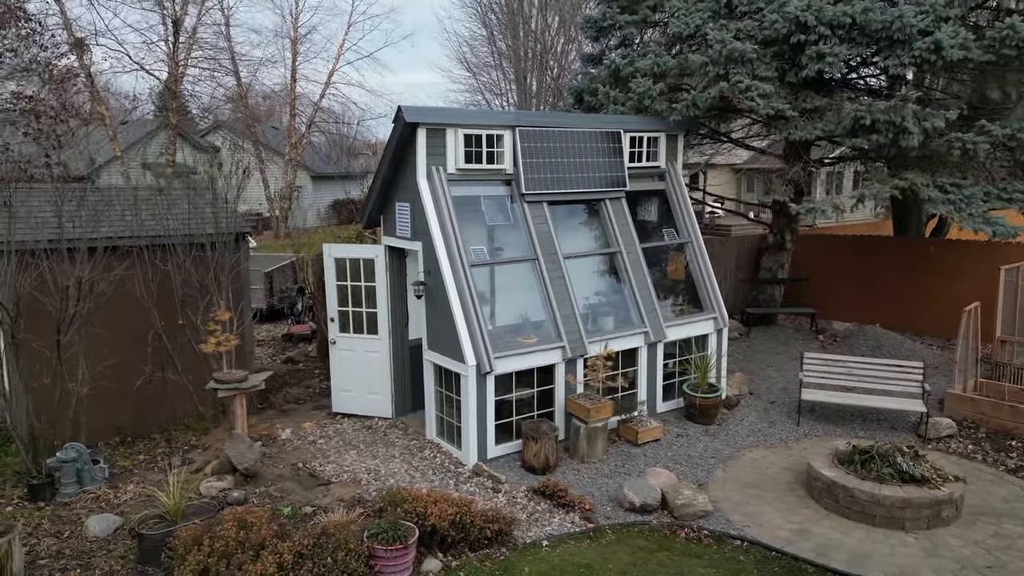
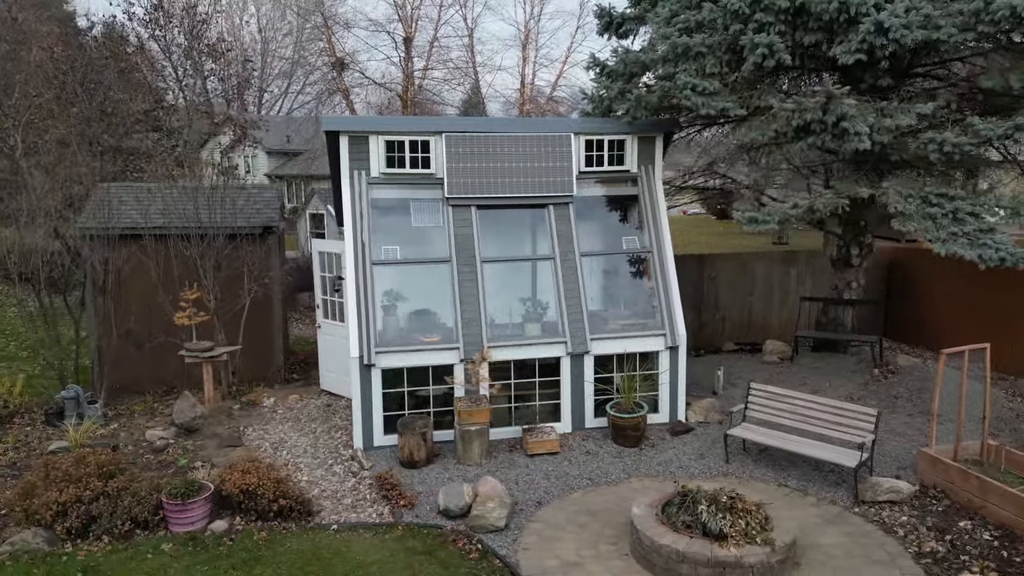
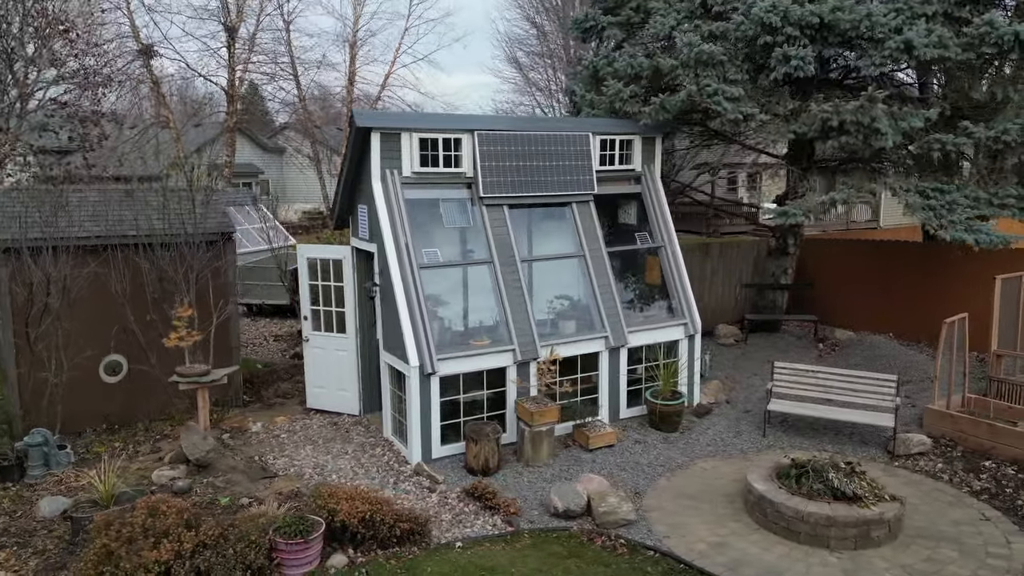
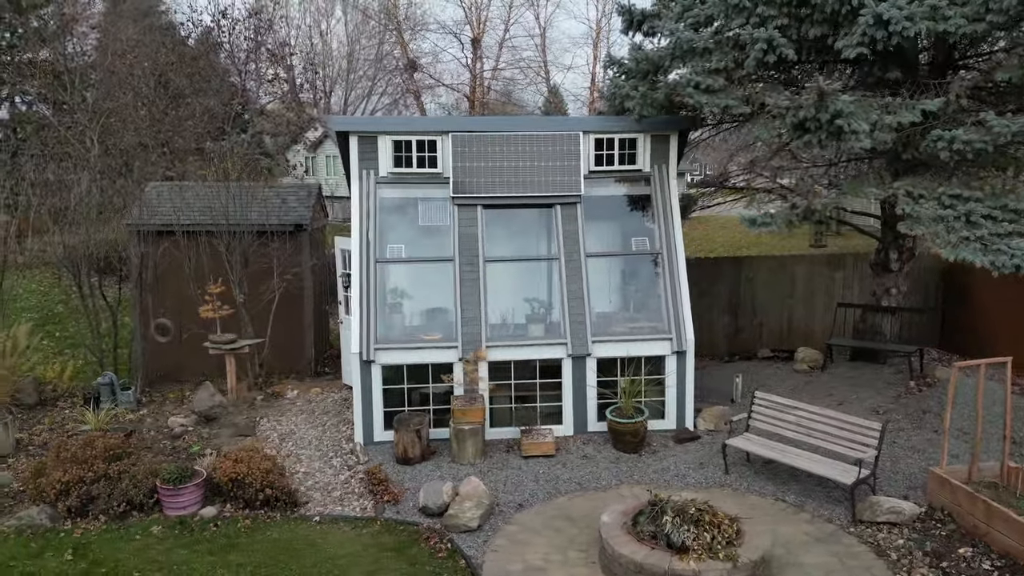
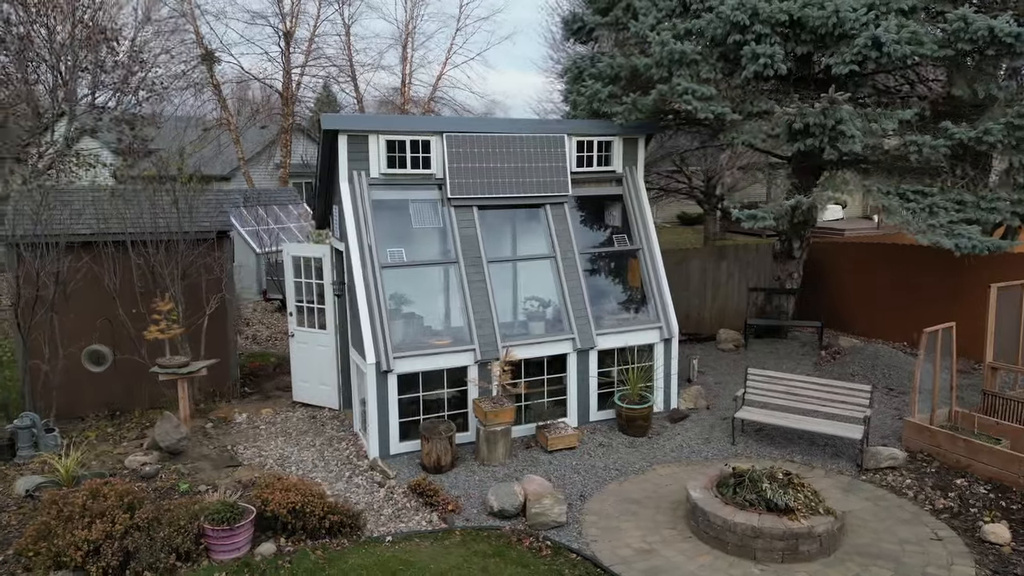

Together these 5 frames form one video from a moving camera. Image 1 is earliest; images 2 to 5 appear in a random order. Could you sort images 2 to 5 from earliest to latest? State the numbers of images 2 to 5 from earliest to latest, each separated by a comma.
3, 5, 2, 4
